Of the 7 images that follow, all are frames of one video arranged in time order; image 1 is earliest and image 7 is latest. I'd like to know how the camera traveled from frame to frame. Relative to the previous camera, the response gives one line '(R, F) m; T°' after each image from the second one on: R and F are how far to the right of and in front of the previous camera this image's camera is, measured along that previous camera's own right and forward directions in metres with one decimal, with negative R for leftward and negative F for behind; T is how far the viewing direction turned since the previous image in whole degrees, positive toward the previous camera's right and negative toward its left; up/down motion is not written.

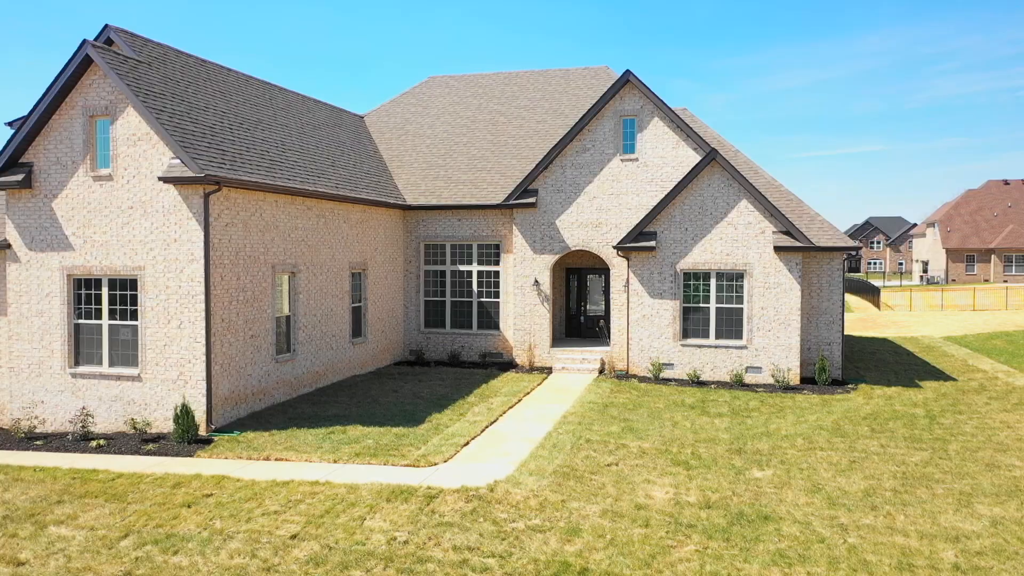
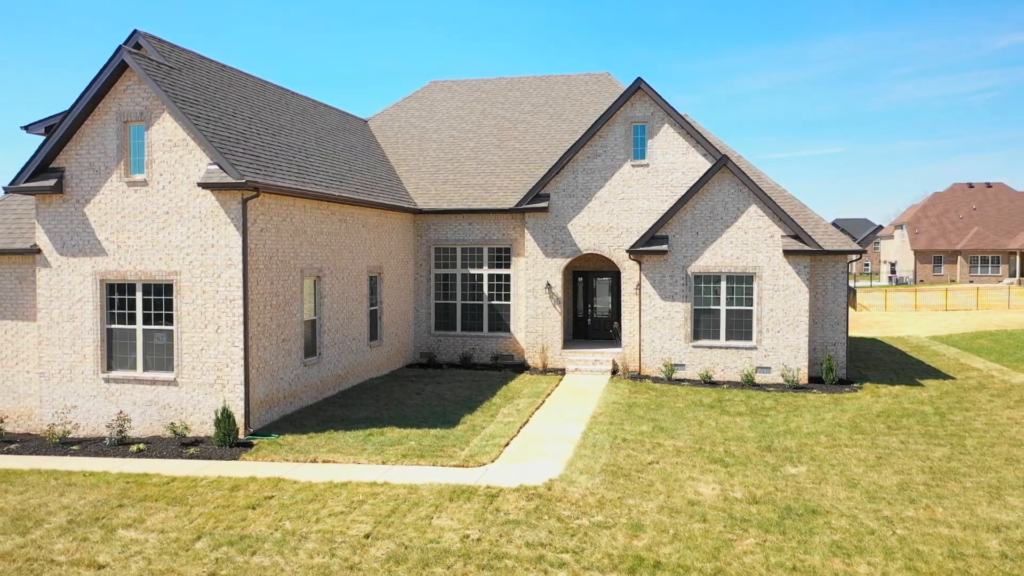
(-1.0, -0.3) m; +2°
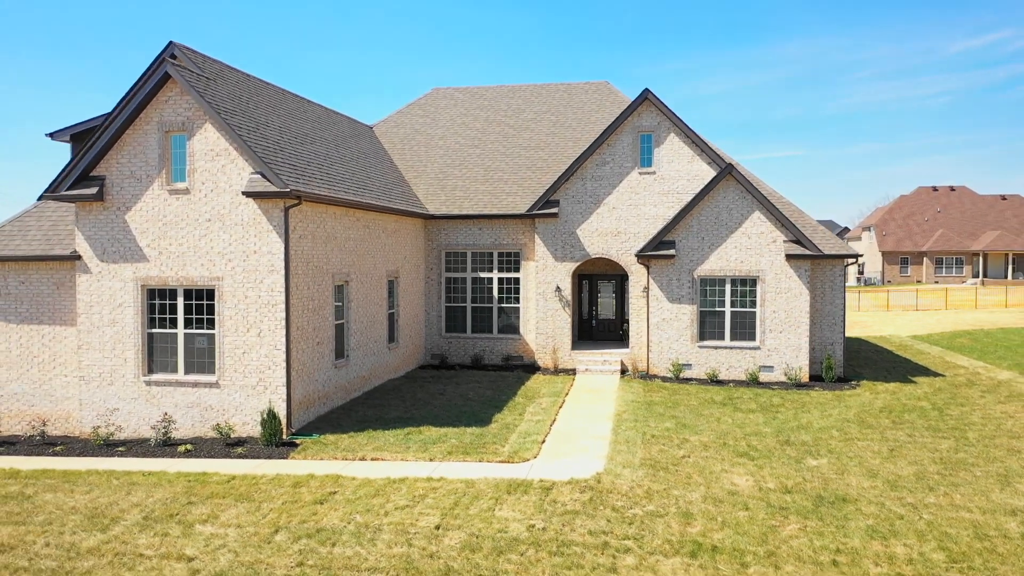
(-1.0, -0.6) m; +2°
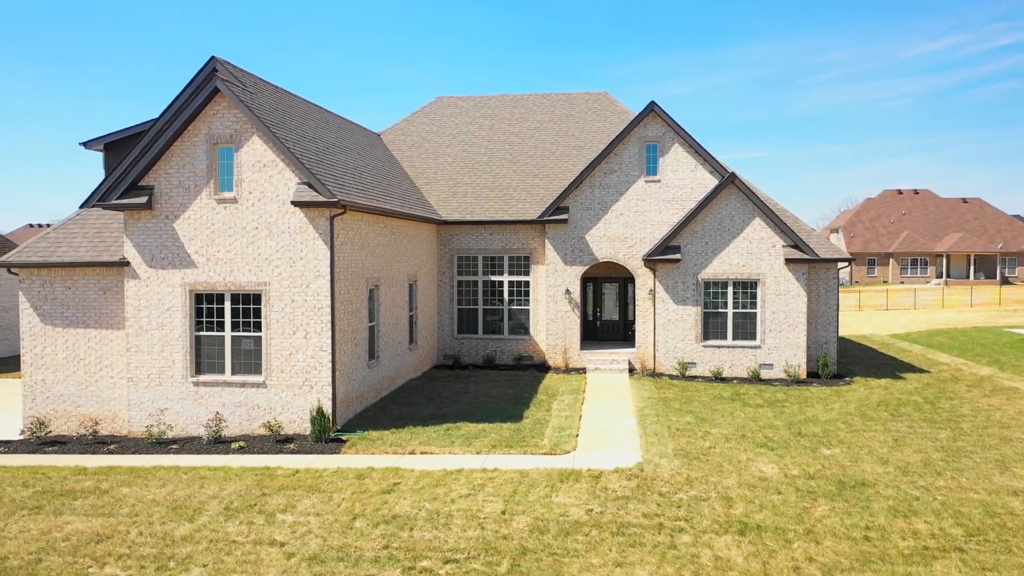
(-1.1, -0.8) m; +2°
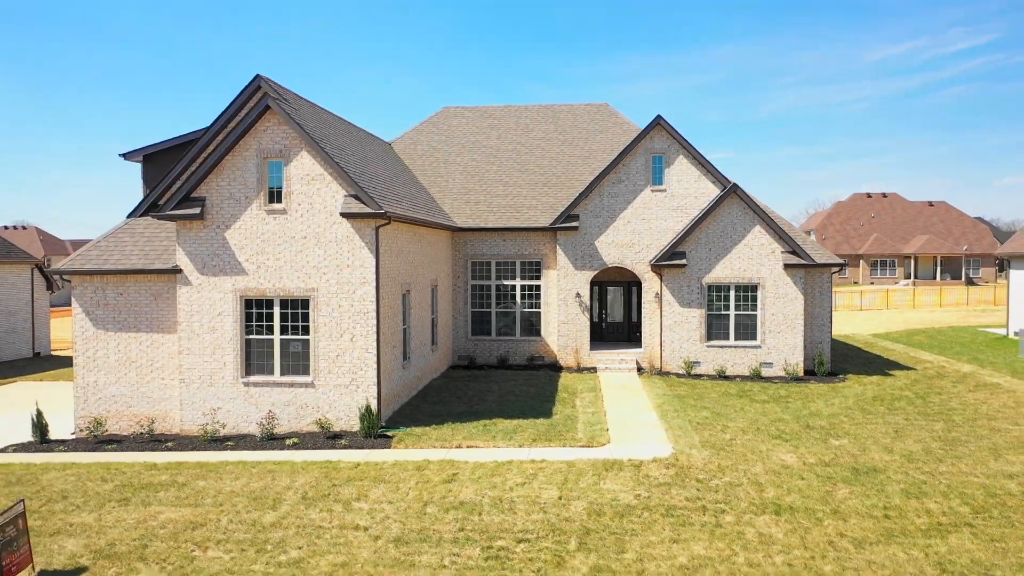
(-1.1, -1.0) m; +2°
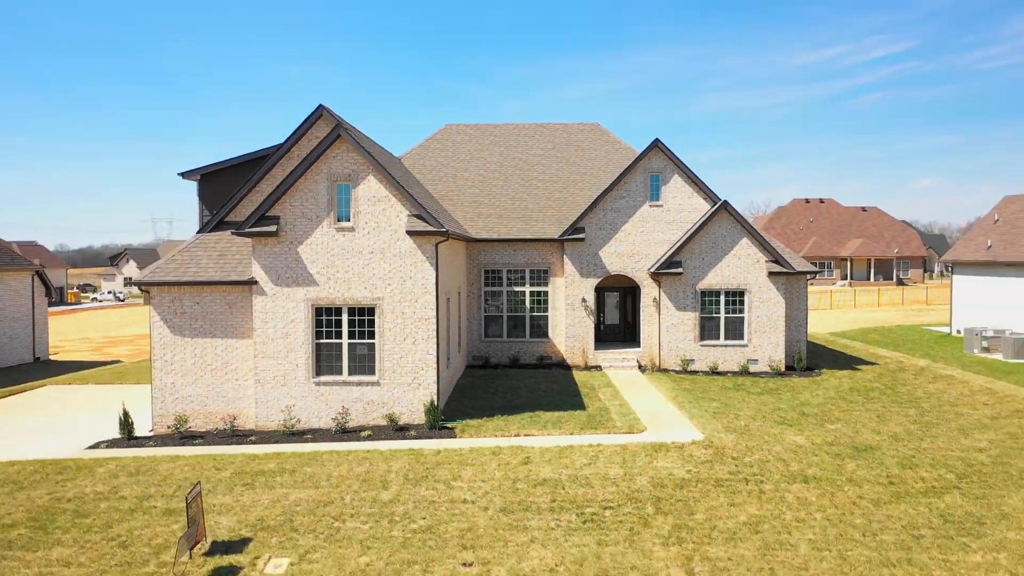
(-2.1, -1.9) m; +4°
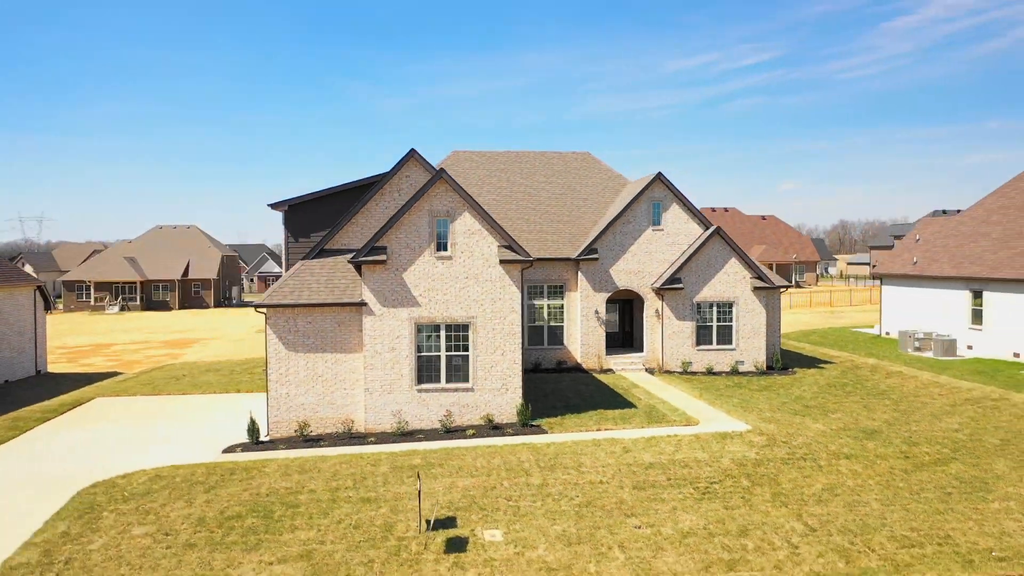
(-4.3, -2.7) m; +8°
